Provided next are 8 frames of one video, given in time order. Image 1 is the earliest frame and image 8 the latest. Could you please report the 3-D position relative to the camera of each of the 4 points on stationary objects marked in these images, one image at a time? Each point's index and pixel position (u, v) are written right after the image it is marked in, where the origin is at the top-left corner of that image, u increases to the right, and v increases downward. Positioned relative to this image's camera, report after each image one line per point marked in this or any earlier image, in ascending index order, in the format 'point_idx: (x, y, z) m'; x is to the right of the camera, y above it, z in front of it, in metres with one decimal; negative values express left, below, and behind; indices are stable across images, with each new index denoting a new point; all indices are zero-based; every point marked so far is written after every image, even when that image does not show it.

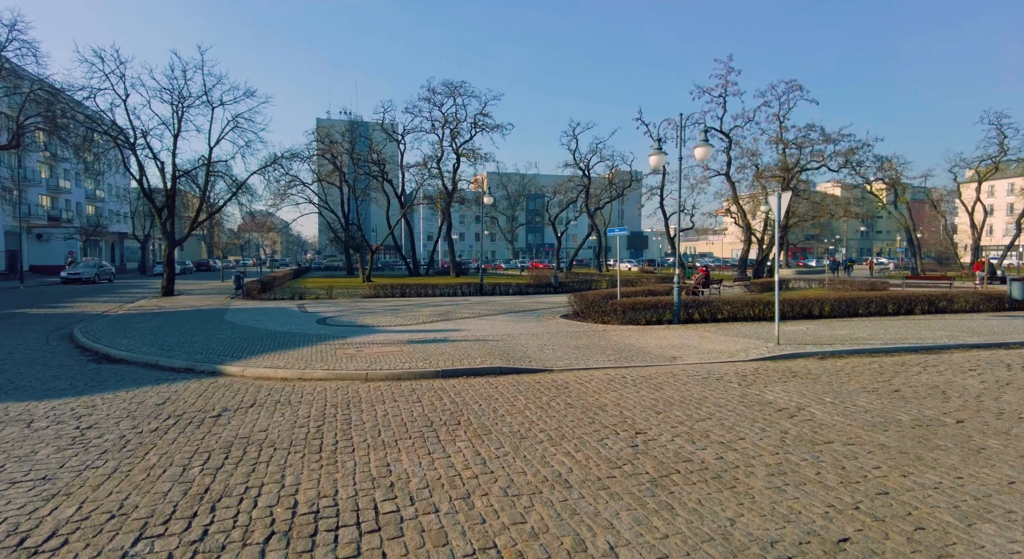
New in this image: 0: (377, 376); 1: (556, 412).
0: (-2.0, -1.4, +8.6) m
1: (+0.5, -1.5, +6.7) m
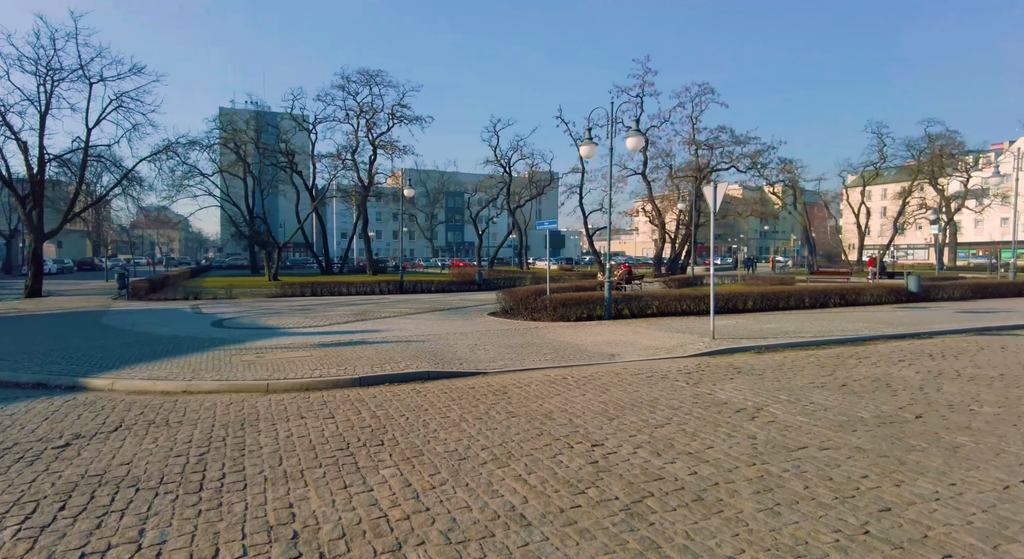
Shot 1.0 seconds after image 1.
0: (-2.8, -1.3, +7.3) m
1: (-0.1, -1.4, +5.7) m
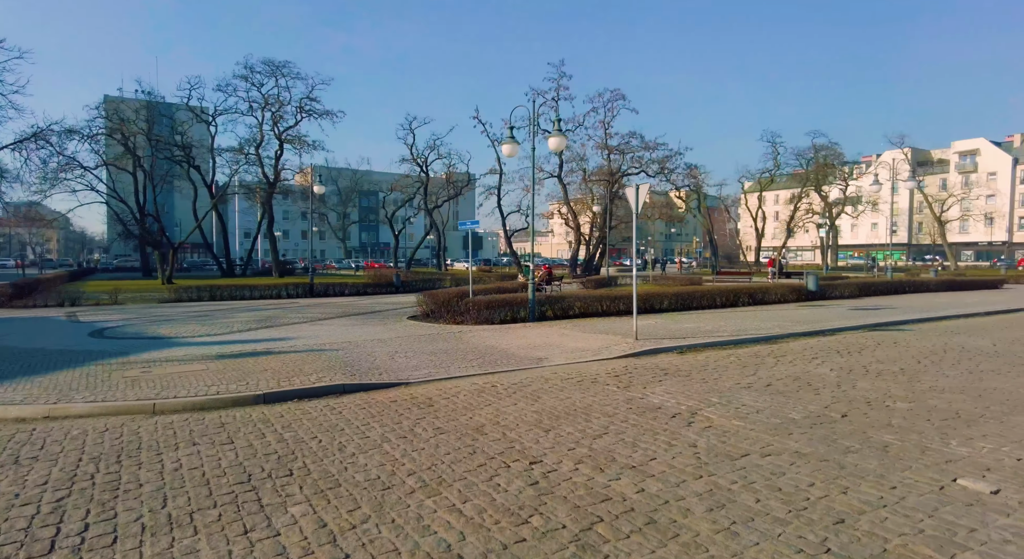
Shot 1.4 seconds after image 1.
0: (-3.7, -1.4, +6.3) m
1: (-0.8, -1.4, +5.2) m
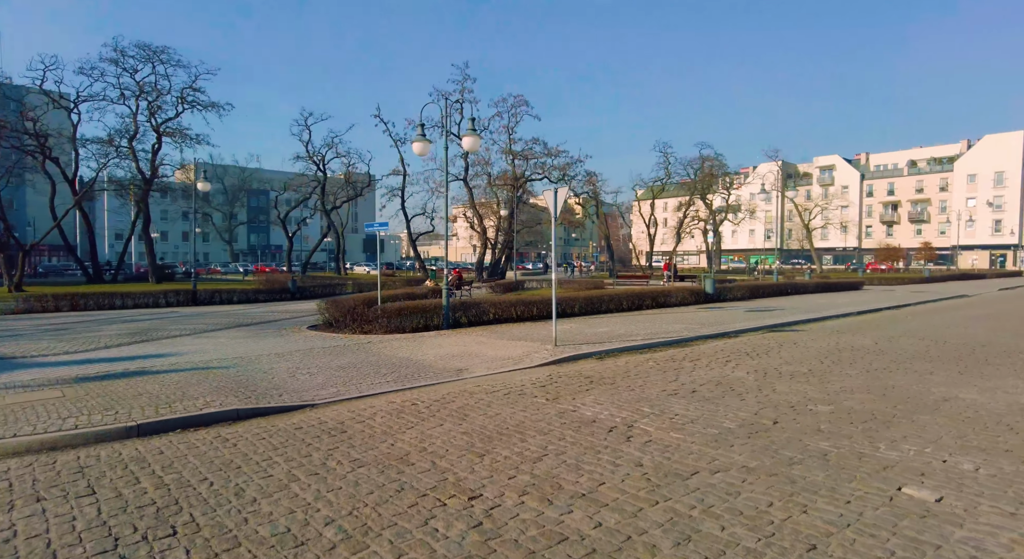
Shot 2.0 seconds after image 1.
0: (-4.3, -1.5, +5.1) m
1: (-1.3, -1.5, +4.5) m
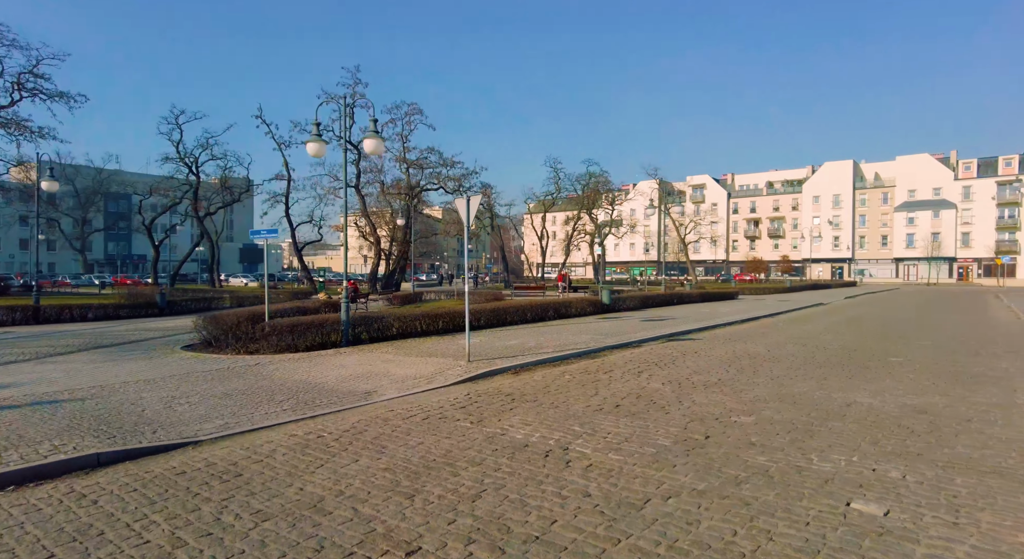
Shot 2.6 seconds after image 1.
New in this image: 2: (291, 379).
0: (-4.8, -1.6, +3.7) m
1: (-1.7, -1.6, +3.6) m
2: (-3.4, -1.5, +9.2) m
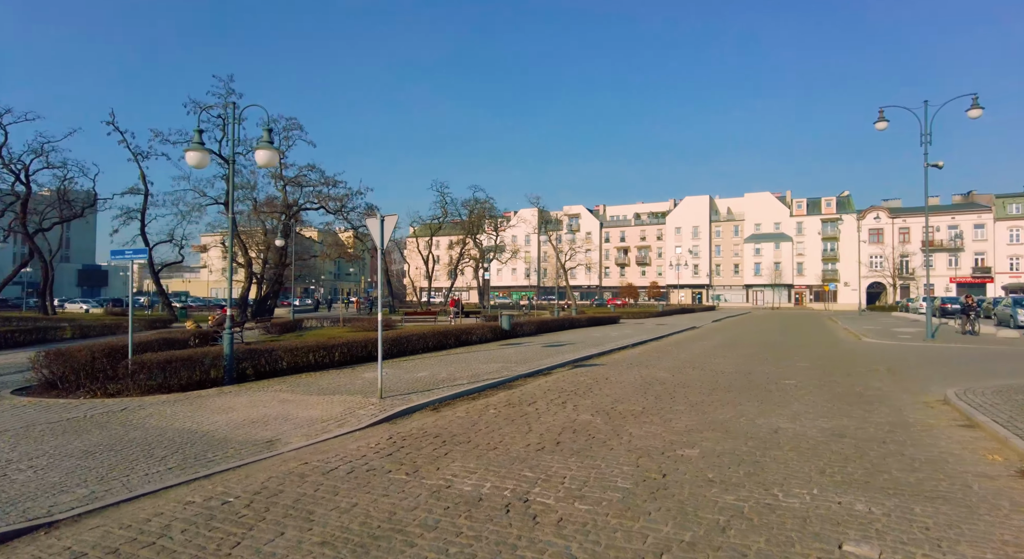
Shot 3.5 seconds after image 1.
0: (-4.7, -1.7, +2.1) m
1: (-1.6, -1.8, +2.6) m
2: (-4.4, -1.9, +7.7) m
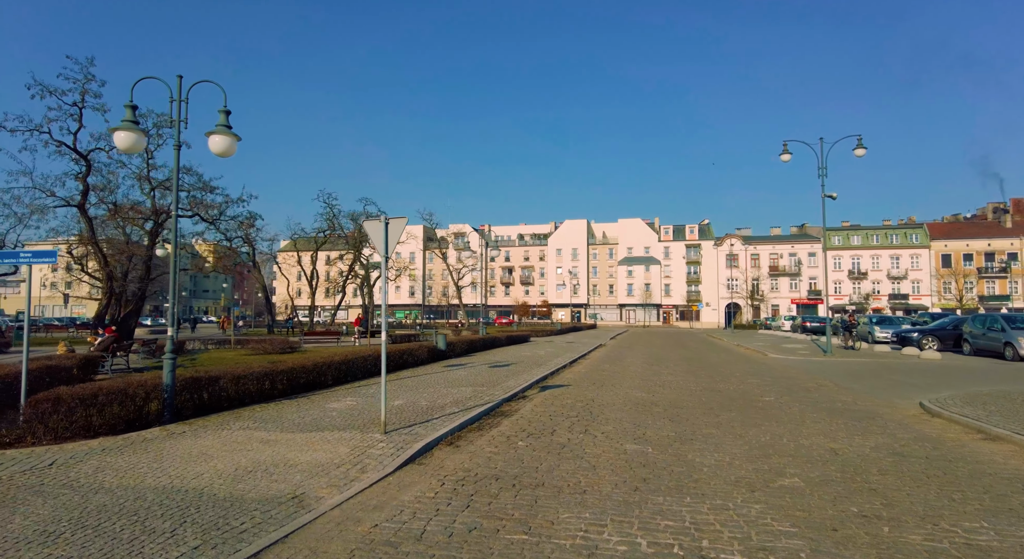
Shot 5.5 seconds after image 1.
0: (-2.6, -1.6, +0.2) m
1: (+0.3, -1.7, +1.4) m
2: (-3.6, -2.0, +5.8) m
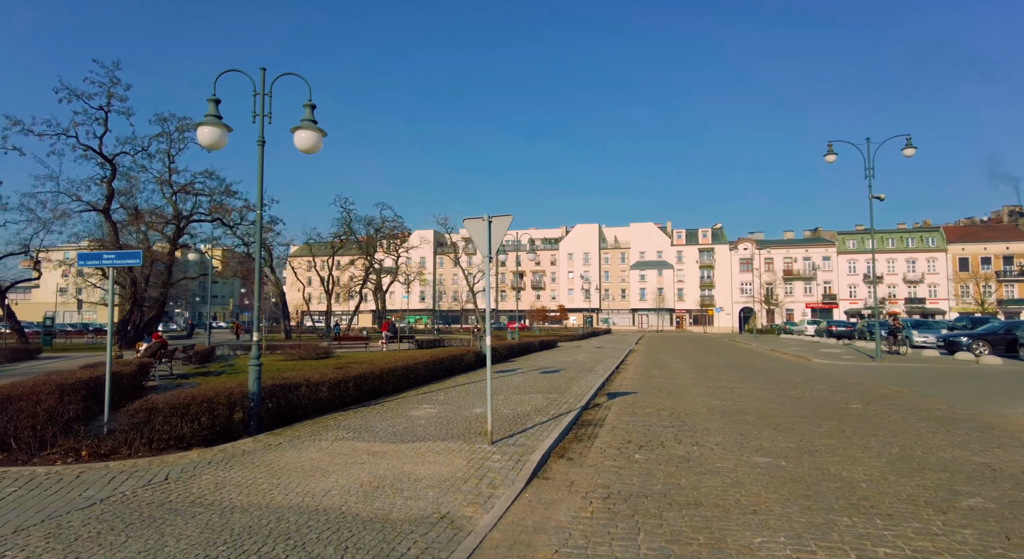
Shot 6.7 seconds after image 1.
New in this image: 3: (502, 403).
0: (-1.2, -1.6, -0.3) m
1: (+1.7, -1.7, +0.9) m
2: (-2.1, -2.0, +5.3) m
3: (-0.2, -2.4, +11.6) m
